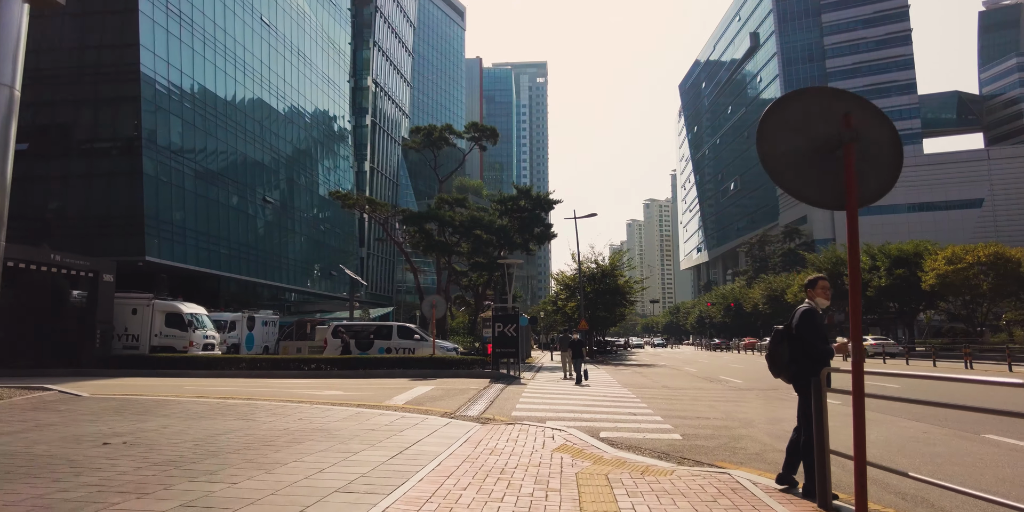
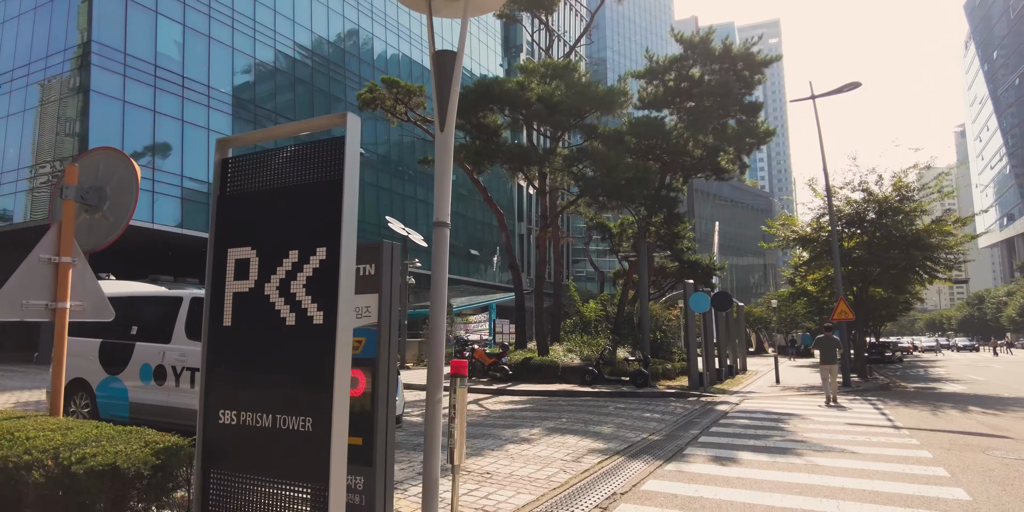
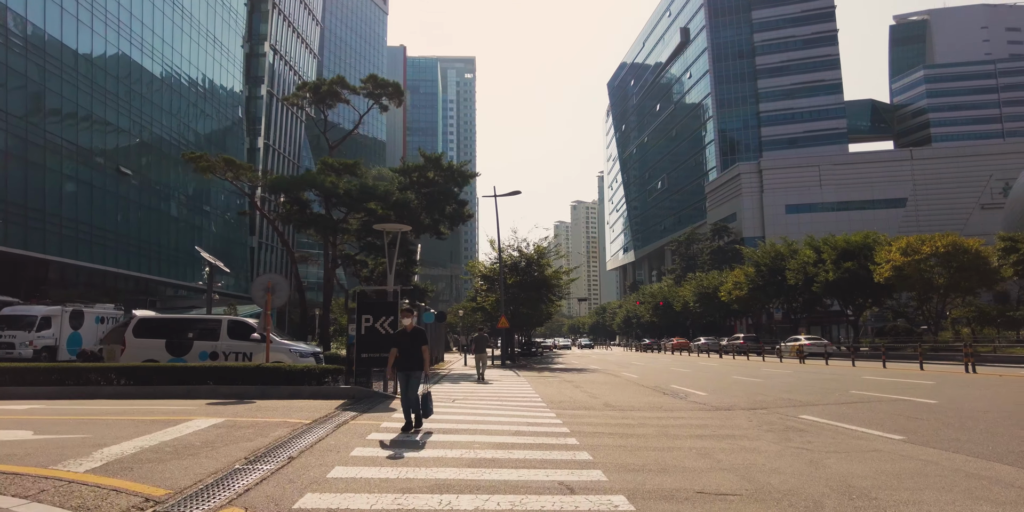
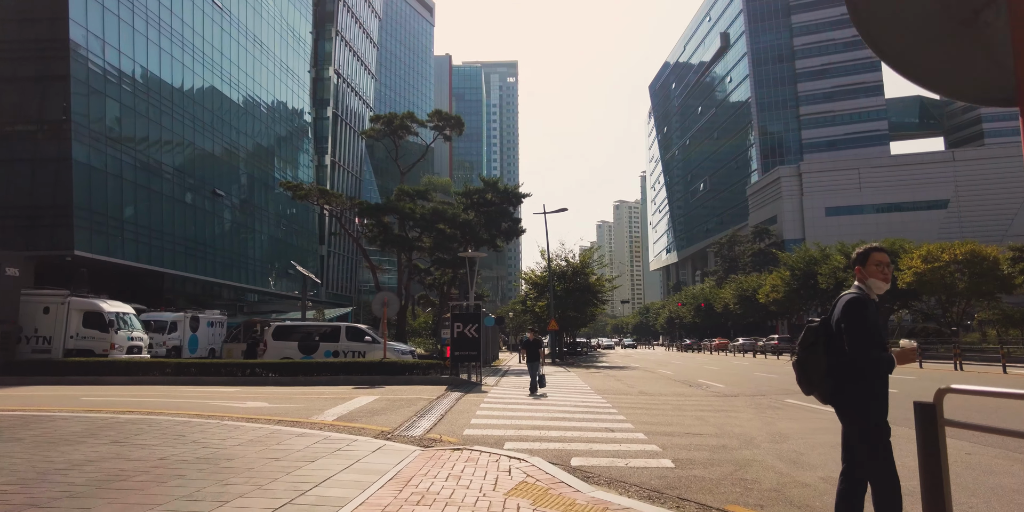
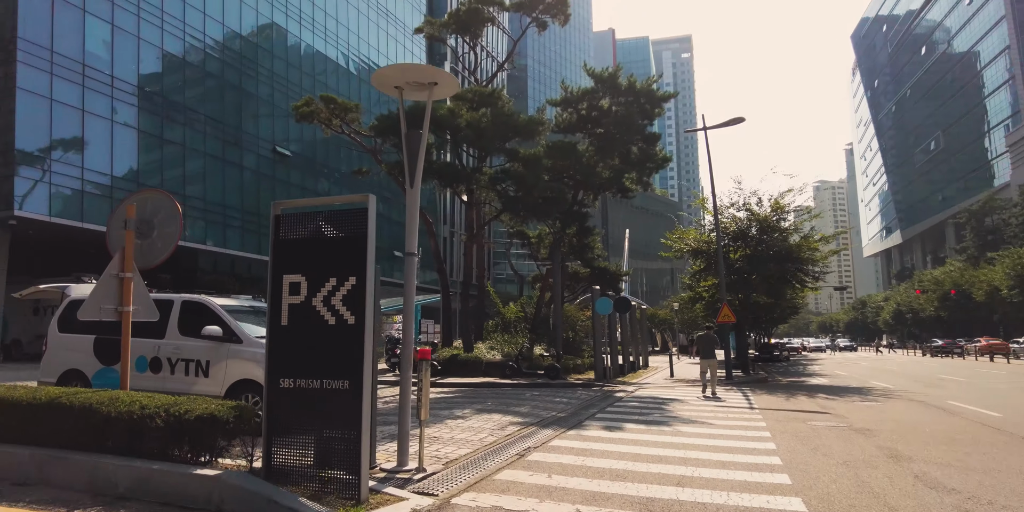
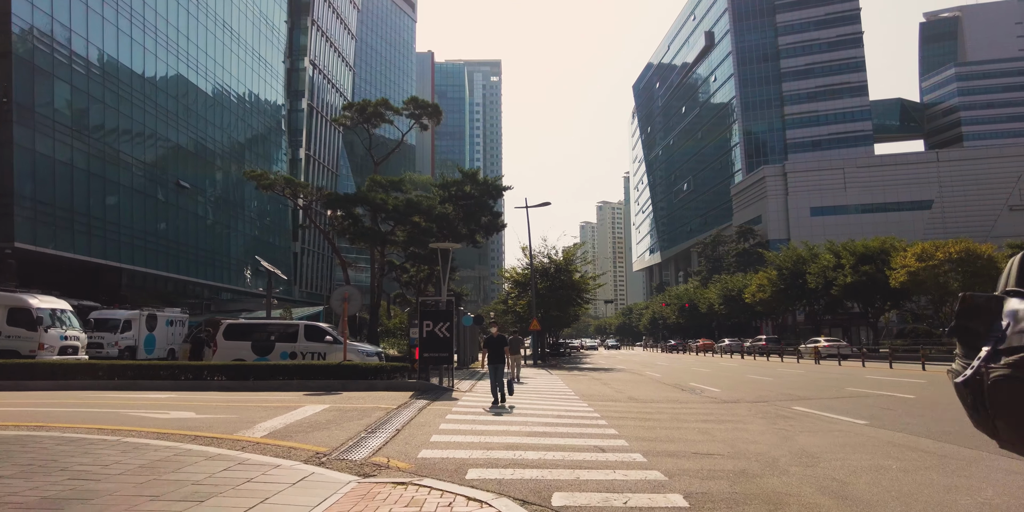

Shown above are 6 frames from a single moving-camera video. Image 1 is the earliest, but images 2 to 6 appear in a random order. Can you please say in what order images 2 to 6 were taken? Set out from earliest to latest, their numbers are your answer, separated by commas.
4, 6, 3, 5, 2
